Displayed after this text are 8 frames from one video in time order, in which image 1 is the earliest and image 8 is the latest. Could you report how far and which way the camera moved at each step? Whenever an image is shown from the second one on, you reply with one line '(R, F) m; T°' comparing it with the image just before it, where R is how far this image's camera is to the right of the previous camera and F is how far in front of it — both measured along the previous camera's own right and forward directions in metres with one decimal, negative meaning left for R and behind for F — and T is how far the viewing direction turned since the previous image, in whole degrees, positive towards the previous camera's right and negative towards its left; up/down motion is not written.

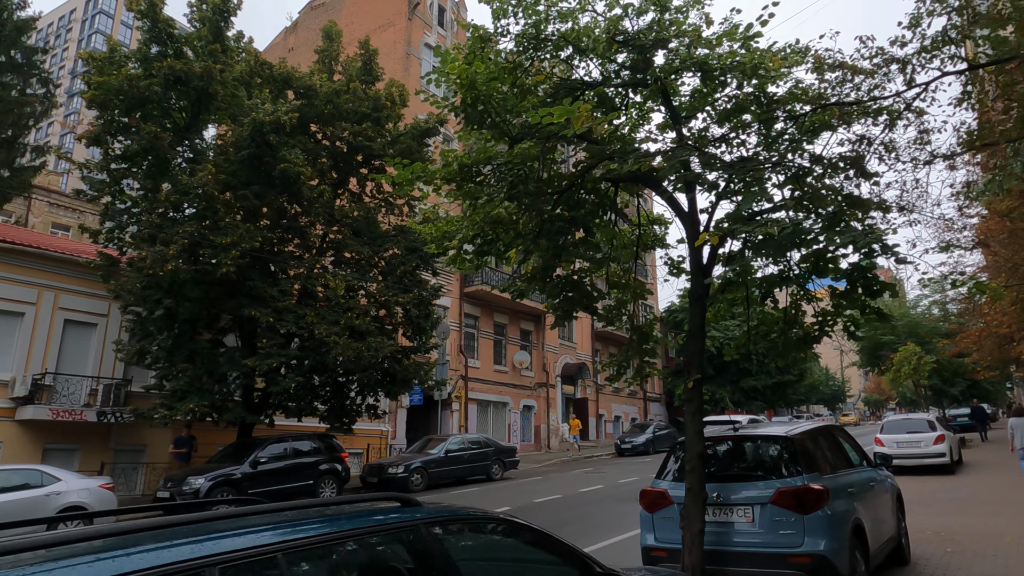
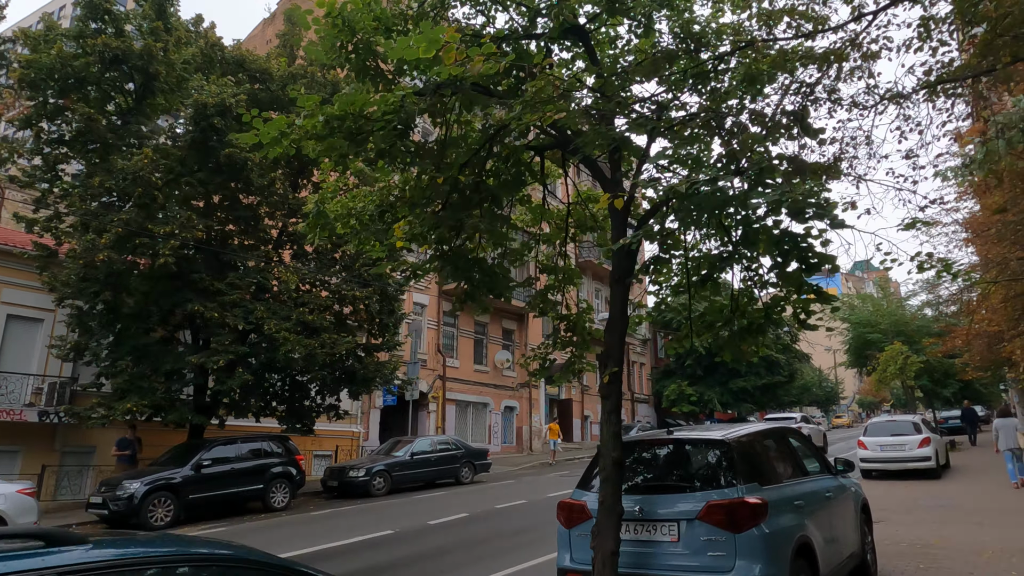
(+0.7, +0.8) m; 0°
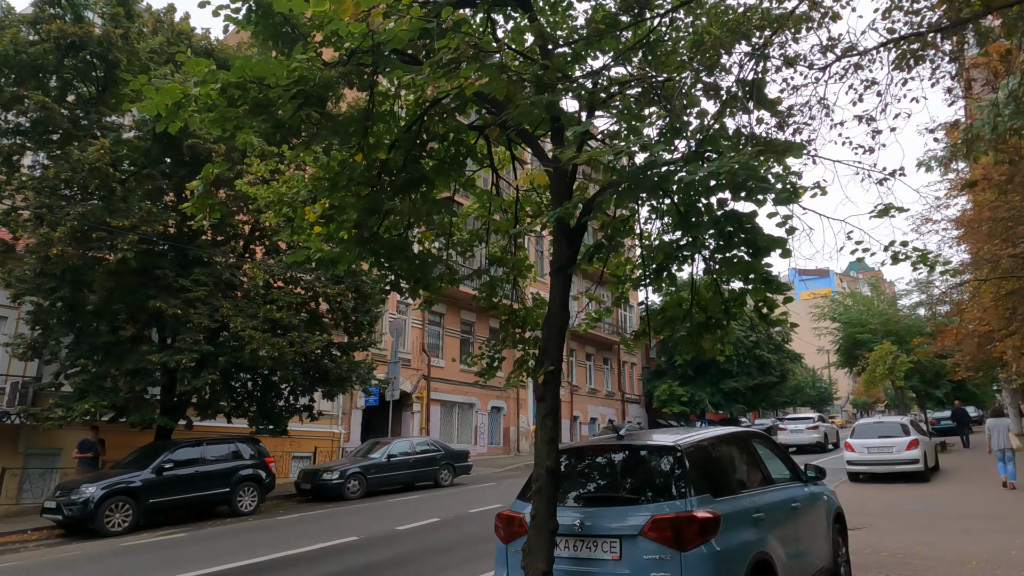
(+0.4, +0.4) m; 0°
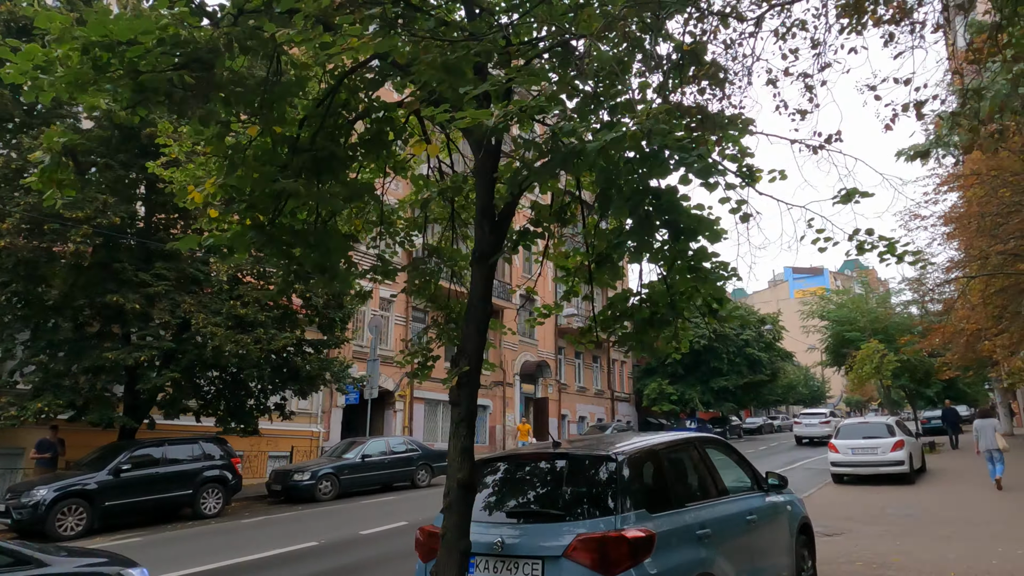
(+0.4, +0.4) m; 0°
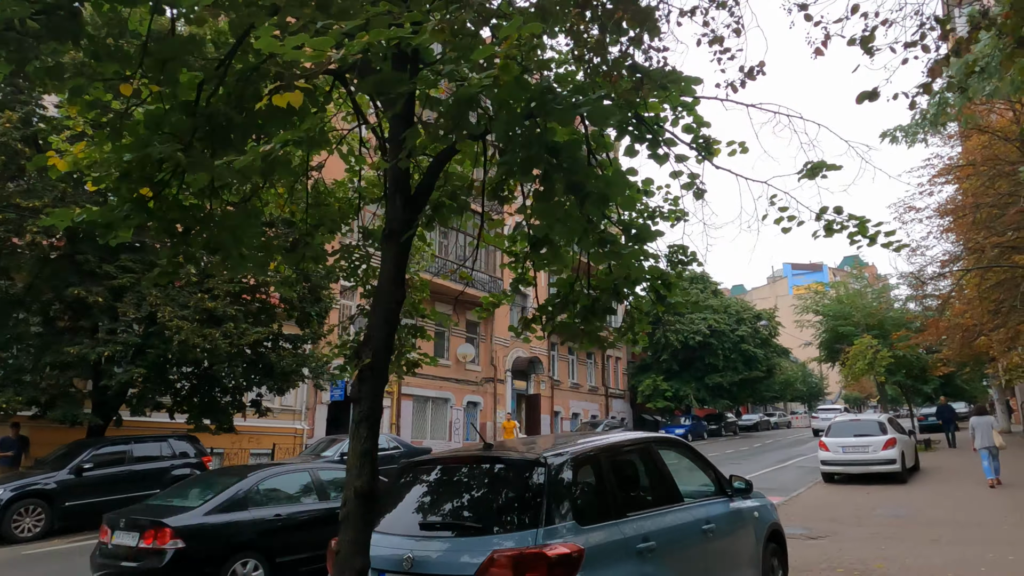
(+0.4, +0.4) m; 0°
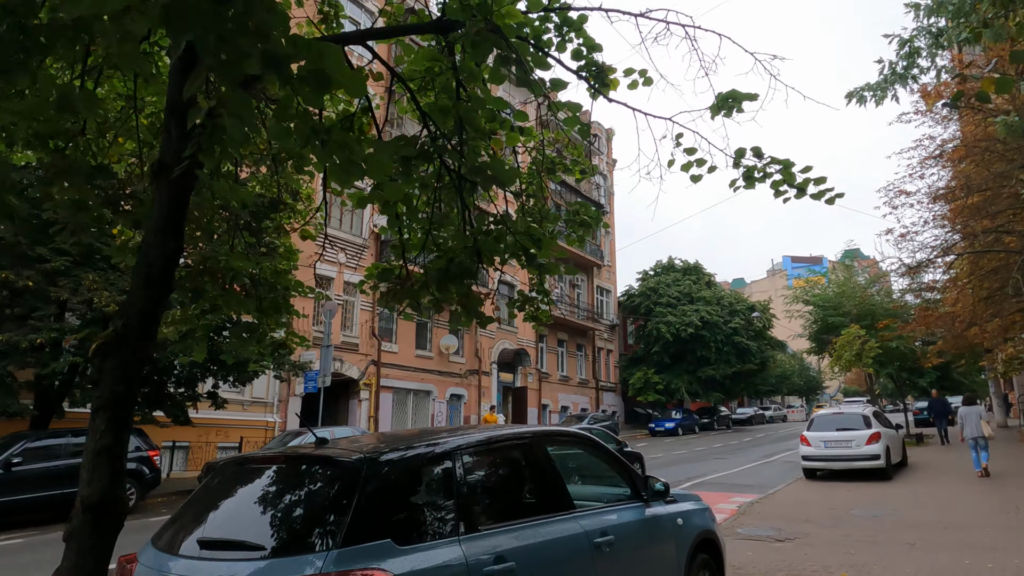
(+0.8, +0.7) m; 0°
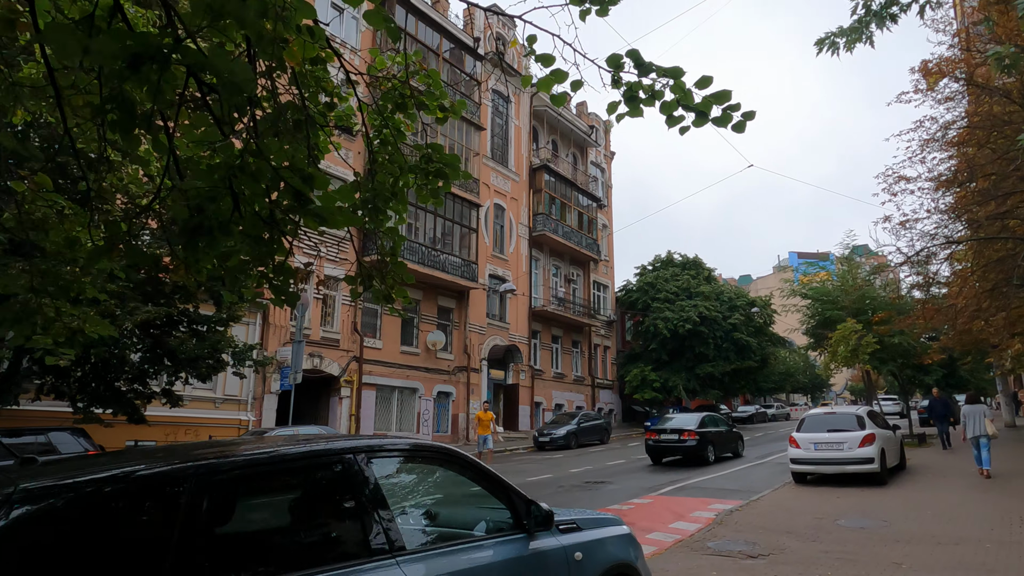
(+0.8, +0.9) m; -1°
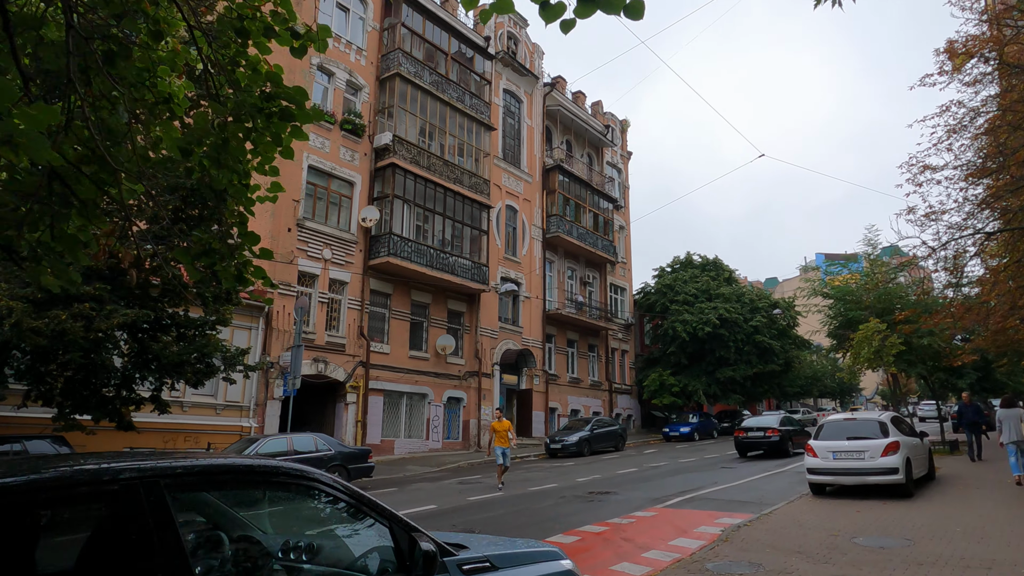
(+0.5, +0.7) m; -2°
